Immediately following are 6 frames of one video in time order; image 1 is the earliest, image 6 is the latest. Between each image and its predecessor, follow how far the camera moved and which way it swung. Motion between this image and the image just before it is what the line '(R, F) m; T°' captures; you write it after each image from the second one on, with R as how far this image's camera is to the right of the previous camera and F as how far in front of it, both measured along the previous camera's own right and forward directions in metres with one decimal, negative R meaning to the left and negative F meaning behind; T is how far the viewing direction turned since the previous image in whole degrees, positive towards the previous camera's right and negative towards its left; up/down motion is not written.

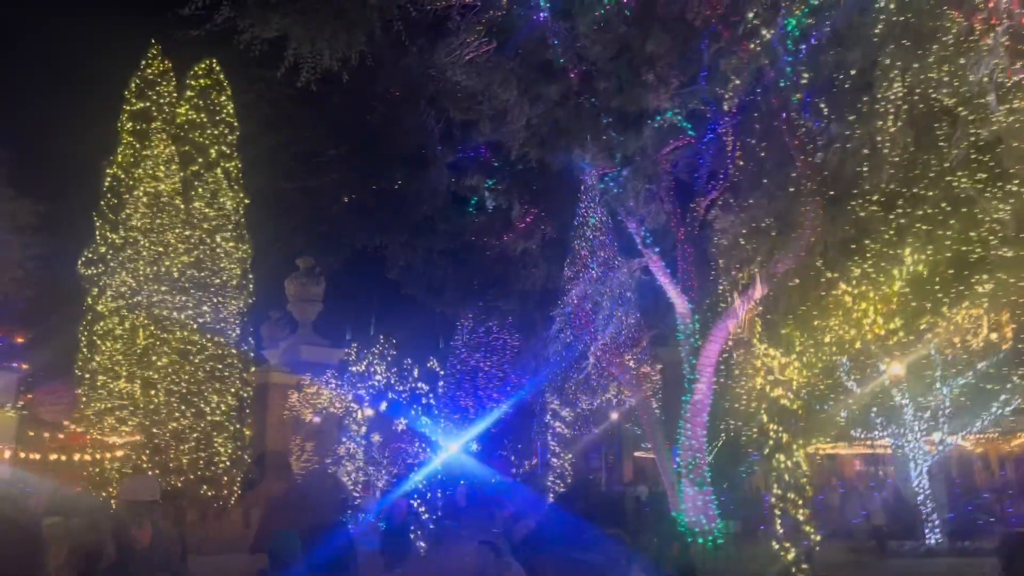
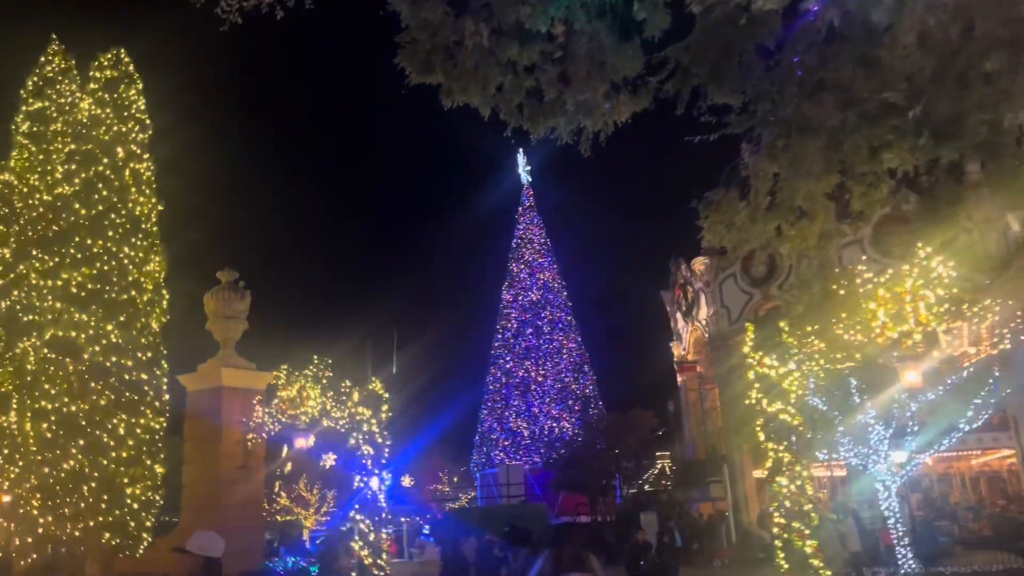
(-0.4, +1.5) m; +5°
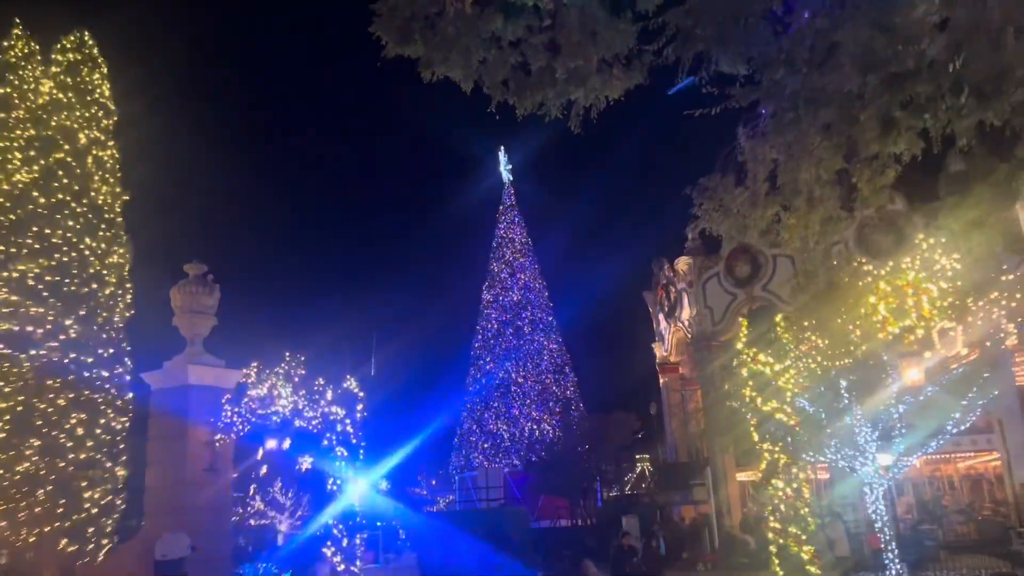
(0.0, +0.5) m; +1°
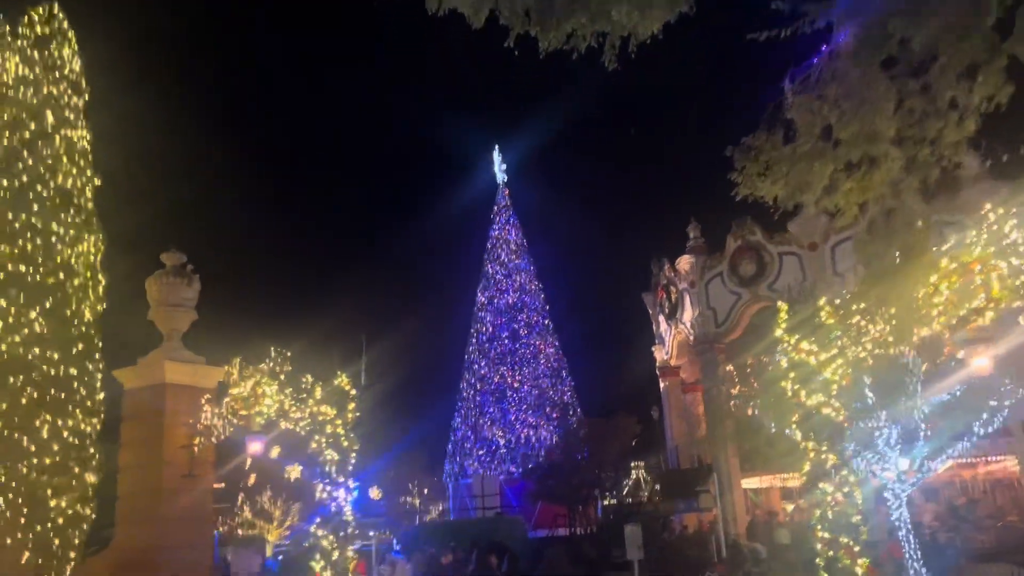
(-0.2, +1.0) m; +1°
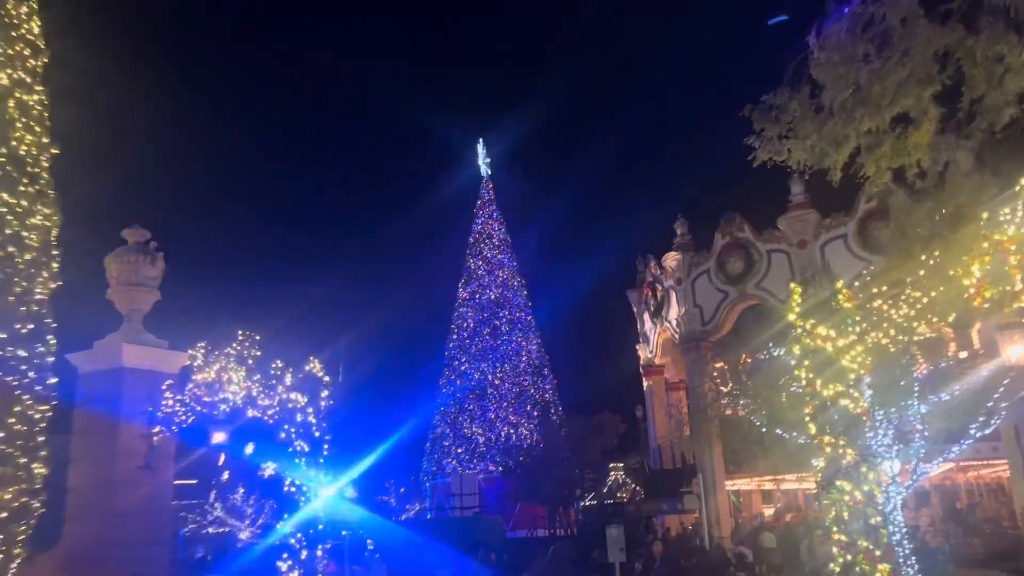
(-0.1, +0.7) m; +1°
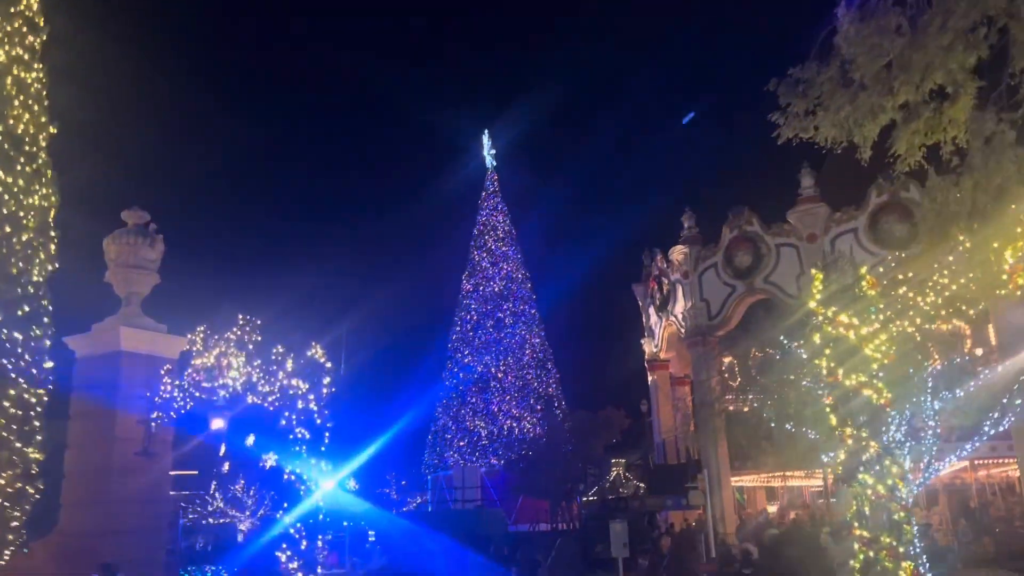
(-0.1, +0.3) m; 0°
